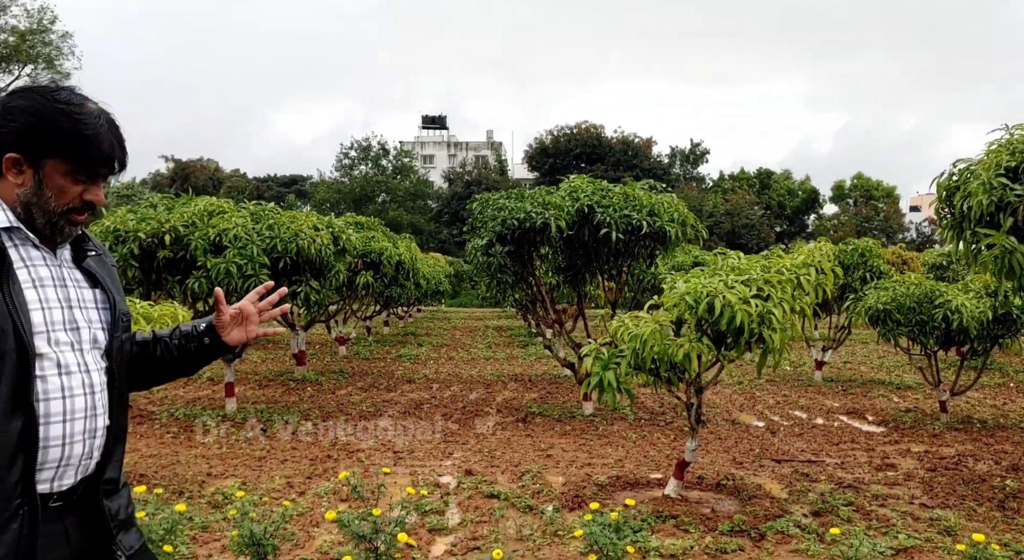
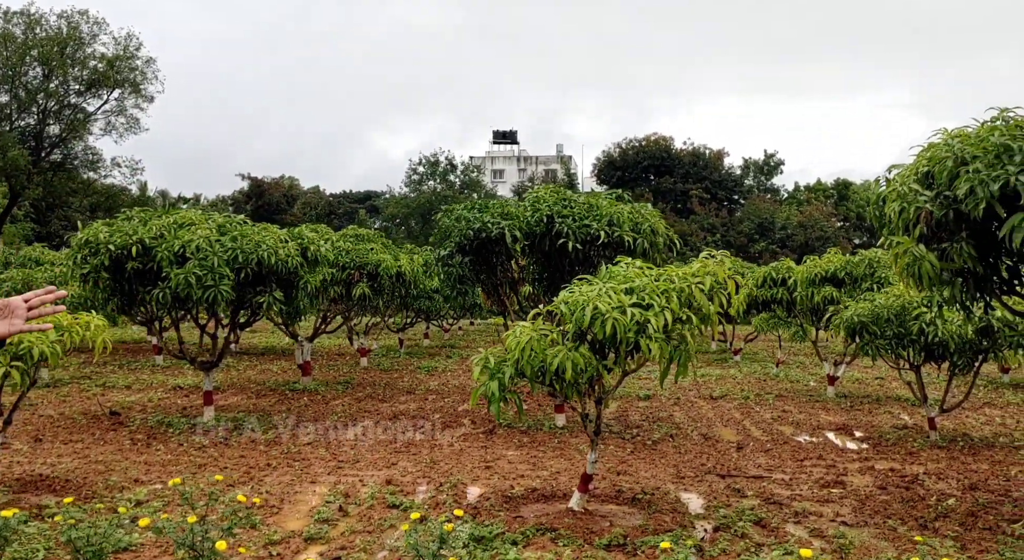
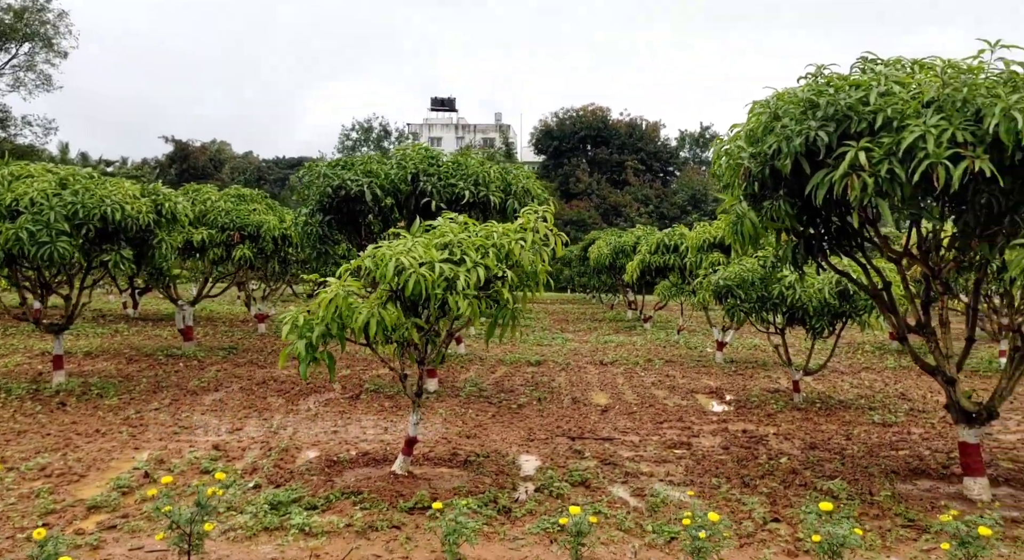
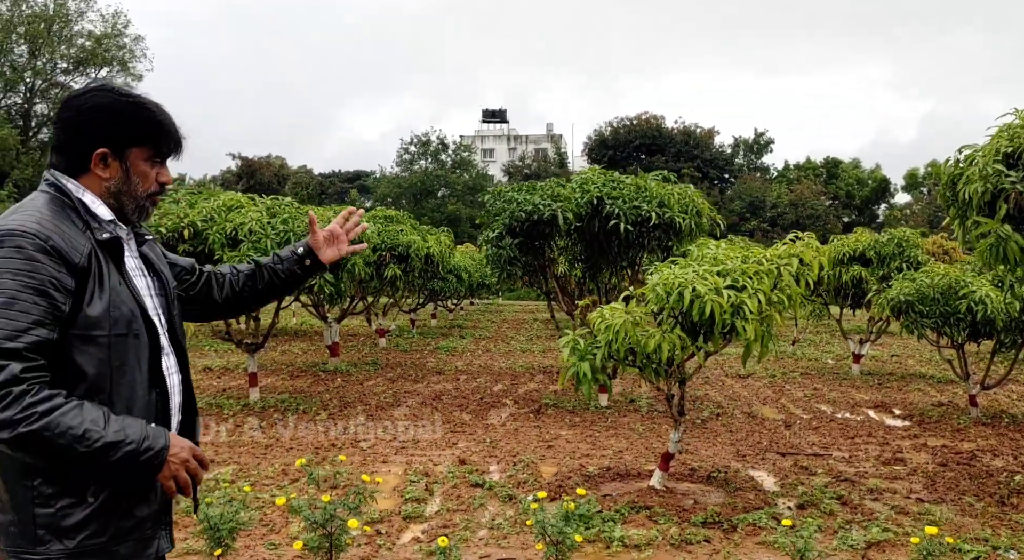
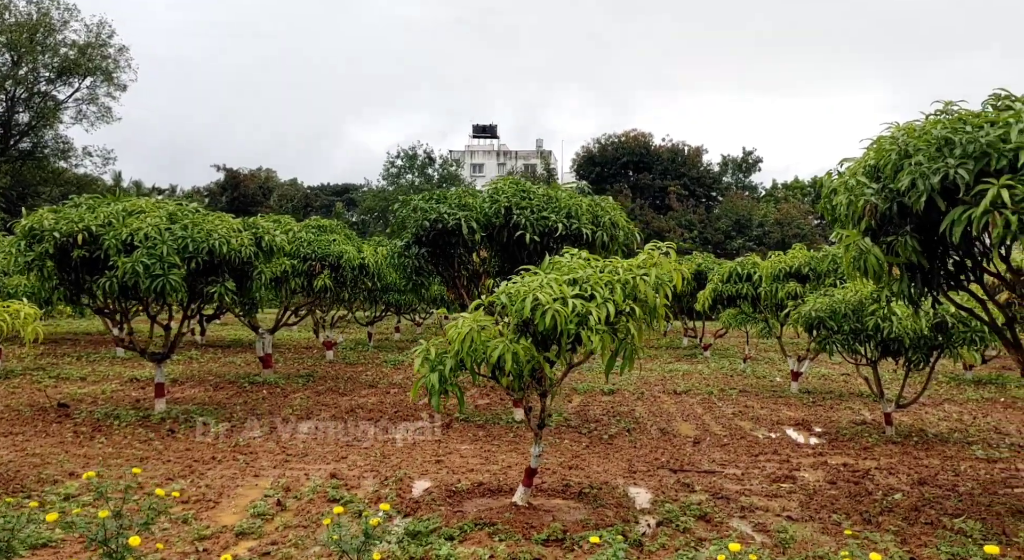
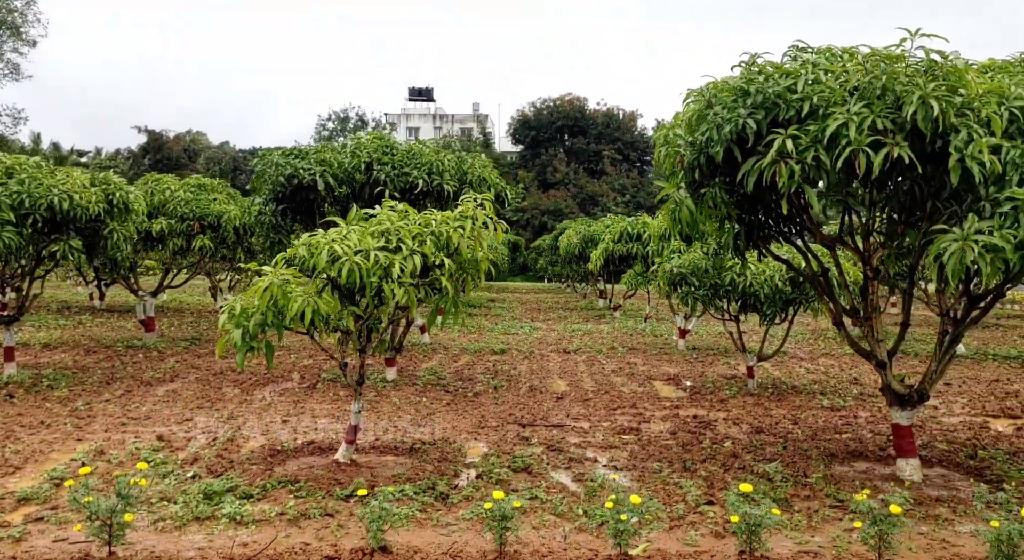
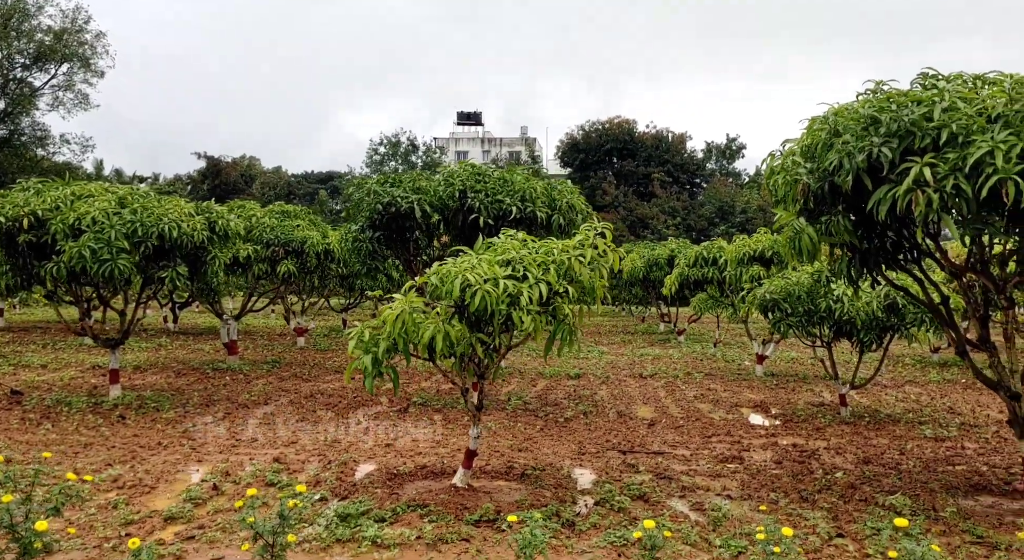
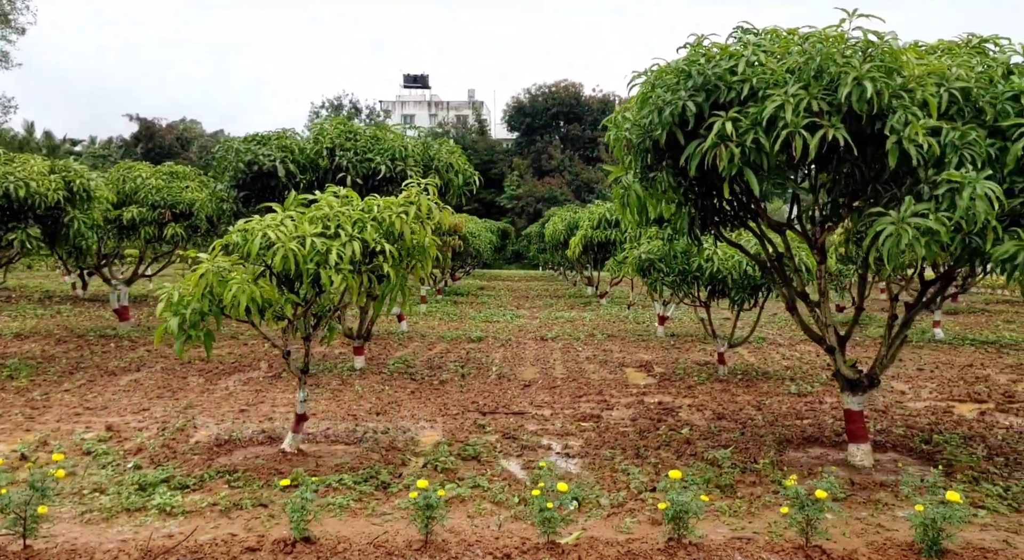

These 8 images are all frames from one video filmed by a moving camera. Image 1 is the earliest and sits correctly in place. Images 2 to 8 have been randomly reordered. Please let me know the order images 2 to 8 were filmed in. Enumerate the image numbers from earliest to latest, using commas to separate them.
4, 2, 5, 7, 3, 6, 8
